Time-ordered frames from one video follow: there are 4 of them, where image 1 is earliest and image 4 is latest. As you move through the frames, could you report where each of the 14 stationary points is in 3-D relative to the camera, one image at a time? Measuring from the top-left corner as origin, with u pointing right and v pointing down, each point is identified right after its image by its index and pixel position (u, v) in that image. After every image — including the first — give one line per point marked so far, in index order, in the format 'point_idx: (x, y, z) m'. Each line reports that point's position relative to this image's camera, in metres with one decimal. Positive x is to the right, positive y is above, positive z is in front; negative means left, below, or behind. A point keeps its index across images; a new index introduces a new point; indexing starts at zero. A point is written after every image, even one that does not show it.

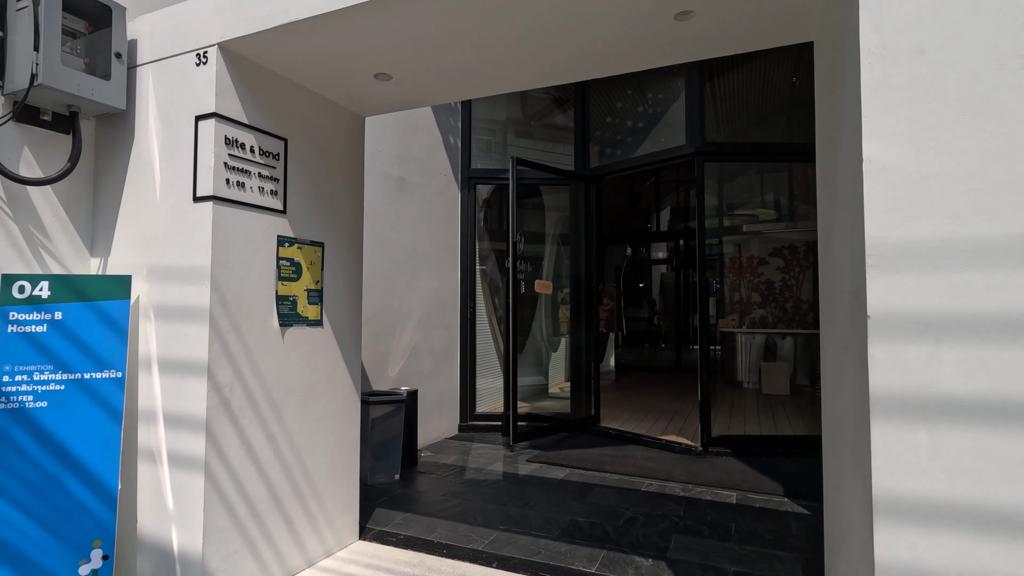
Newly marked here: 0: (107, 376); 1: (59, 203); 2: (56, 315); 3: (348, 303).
0: (-1.7, -0.4, +2.2) m
1: (-2.0, +0.4, +2.3) m
2: (-1.8, -0.1, +2.1) m
3: (-0.9, -0.1, +2.9) m
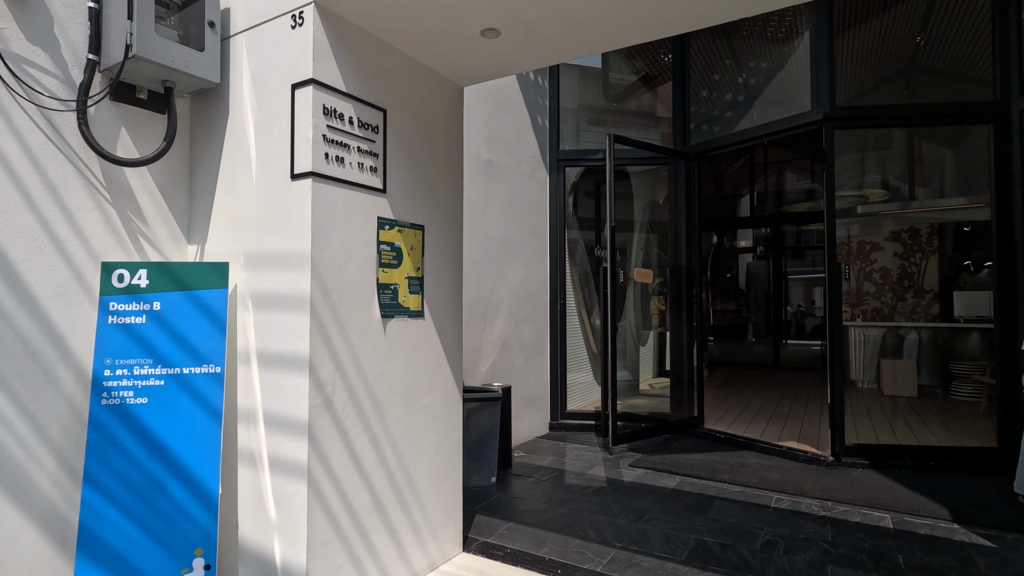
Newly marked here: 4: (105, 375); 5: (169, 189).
0: (-1.2, -0.3, +2.0) m
1: (-1.5, +0.4, +2.2) m
2: (-1.3, -0.1, +2.0) m
3: (-0.3, 0.0, +2.6) m
4: (-1.4, -0.3, +1.9) m
5: (-1.4, +0.4, +2.2) m
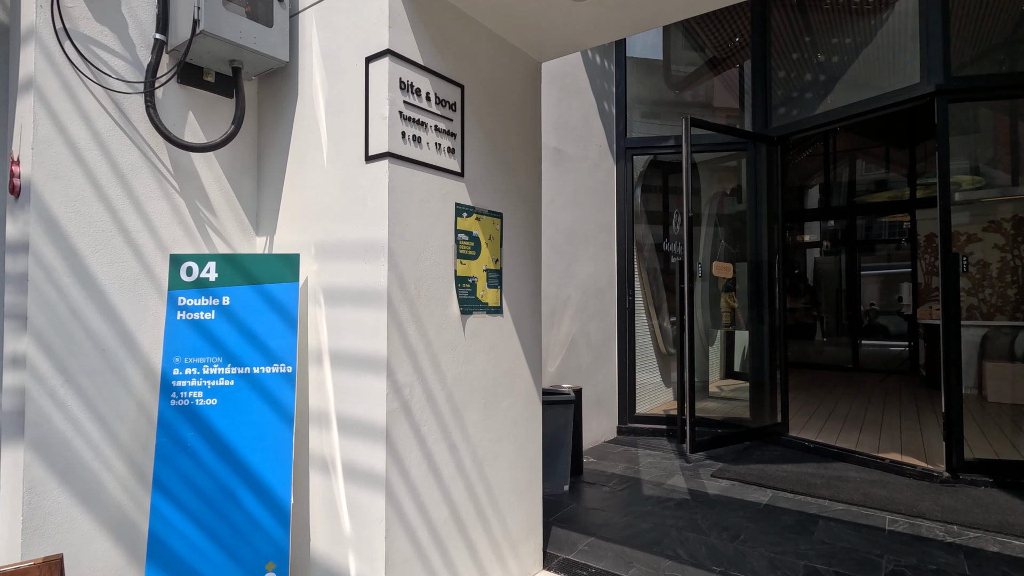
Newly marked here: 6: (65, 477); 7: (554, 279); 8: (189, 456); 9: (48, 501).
0: (-0.8, -0.3, +1.9) m
1: (-1.1, +0.4, +2.1) m
2: (-1.0, 0.0, +1.9) m
3: (+0.1, 0.0, +2.4) m
4: (-1.1, -0.3, +1.8) m
5: (-1.1, +0.4, +2.1) m
6: (-1.4, -0.6, +1.7) m
7: (+0.3, +0.1, +4.2) m
8: (-1.1, -0.6, +1.8) m
9: (-1.4, -0.6, +1.6) m
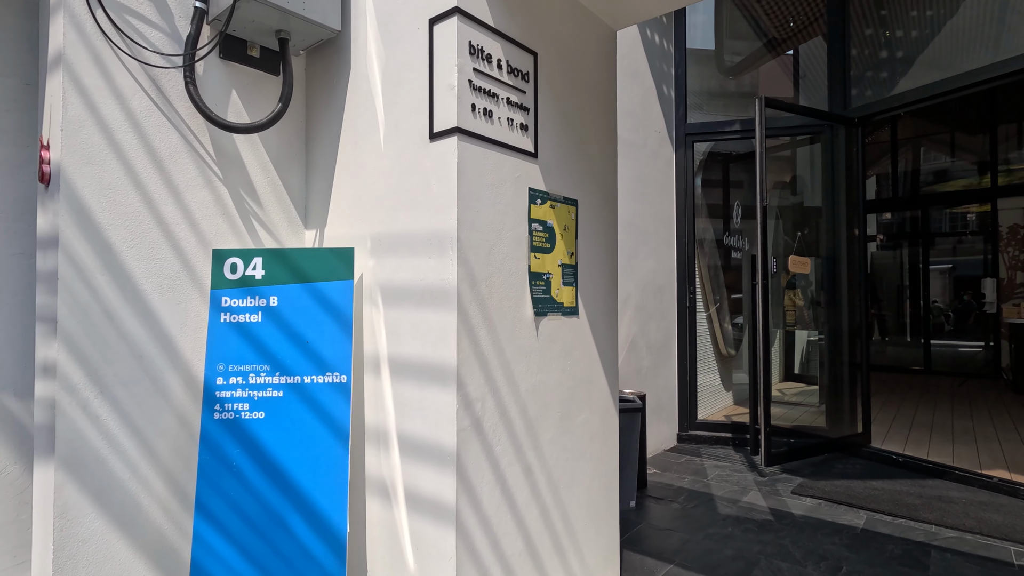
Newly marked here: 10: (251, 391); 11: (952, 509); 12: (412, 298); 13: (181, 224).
0: (-0.6, -0.3, +1.7) m
1: (-0.8, +0.4, +1.9) m
2: (-0.7, 0.0, +1.7) m
3: (+0.4, 0.0, +2.1) m
4: (-0.9, -0.3, +1.6) m
5: (-0.8, +0.4, +1.9) m
6: (-1.1, -0.6, +1.5) m
7: (+0.7, +0.1, +3.9) m
8: (-0.8, -0.5, +1.6) m
9: (-1.2, -0.6, +1.4) m
10: (-0.8, -0.3, +1.6) m
11: (+2.5, -1.3, +3.1) m
12: (-0.3, 0.0, +1.6) m
13: (-1.0, +0.2, +1.6) m
